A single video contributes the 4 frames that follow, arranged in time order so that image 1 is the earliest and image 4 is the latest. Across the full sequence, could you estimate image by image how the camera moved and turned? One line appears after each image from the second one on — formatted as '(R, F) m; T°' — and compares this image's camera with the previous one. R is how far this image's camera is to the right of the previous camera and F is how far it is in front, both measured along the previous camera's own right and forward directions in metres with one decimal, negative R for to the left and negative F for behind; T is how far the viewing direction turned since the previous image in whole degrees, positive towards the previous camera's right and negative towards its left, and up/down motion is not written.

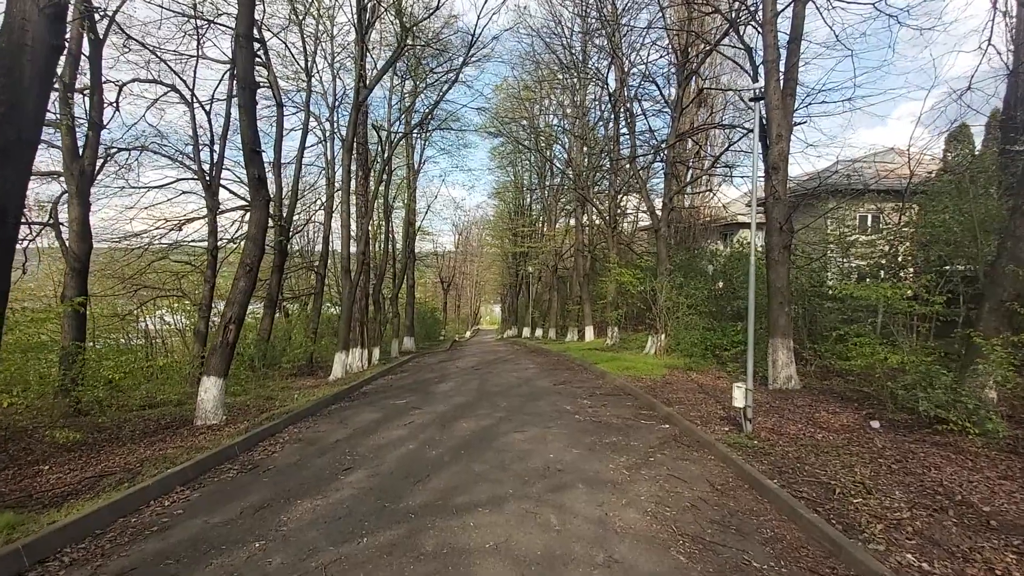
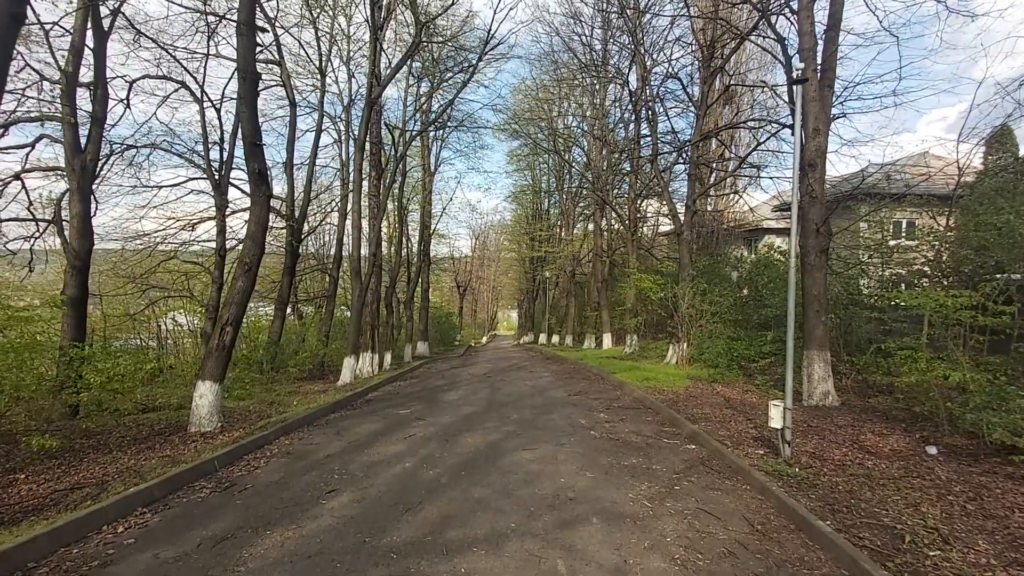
(+0.1, +0.6) m; -2°
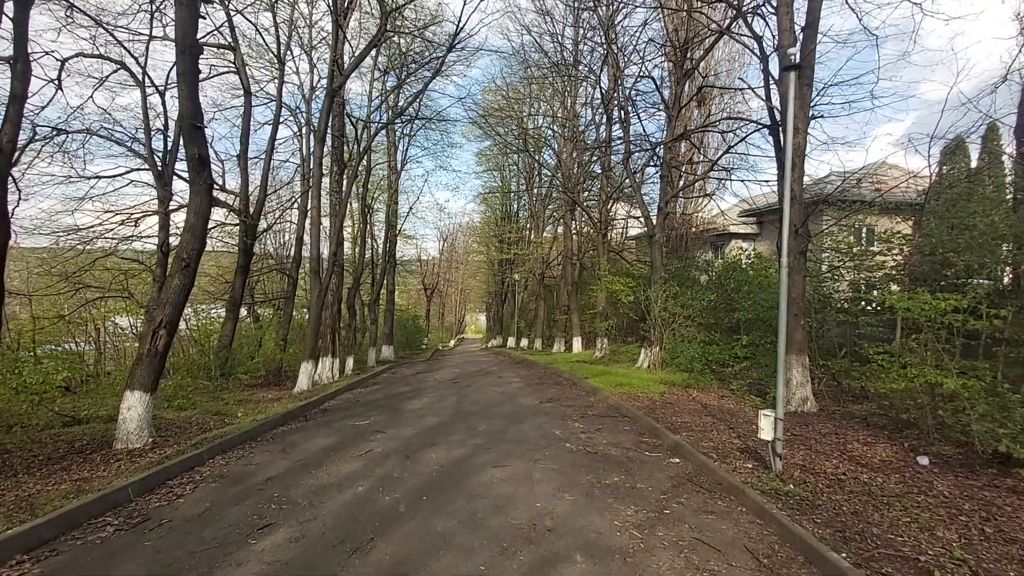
(0.0, +0.6) m; +4°
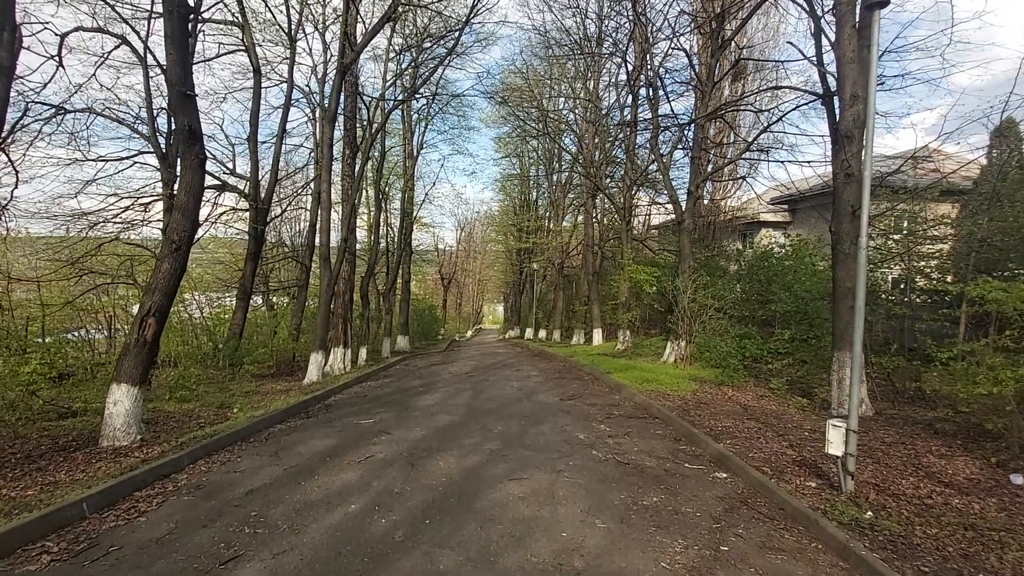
(0.0, +0.8) m; -2°
